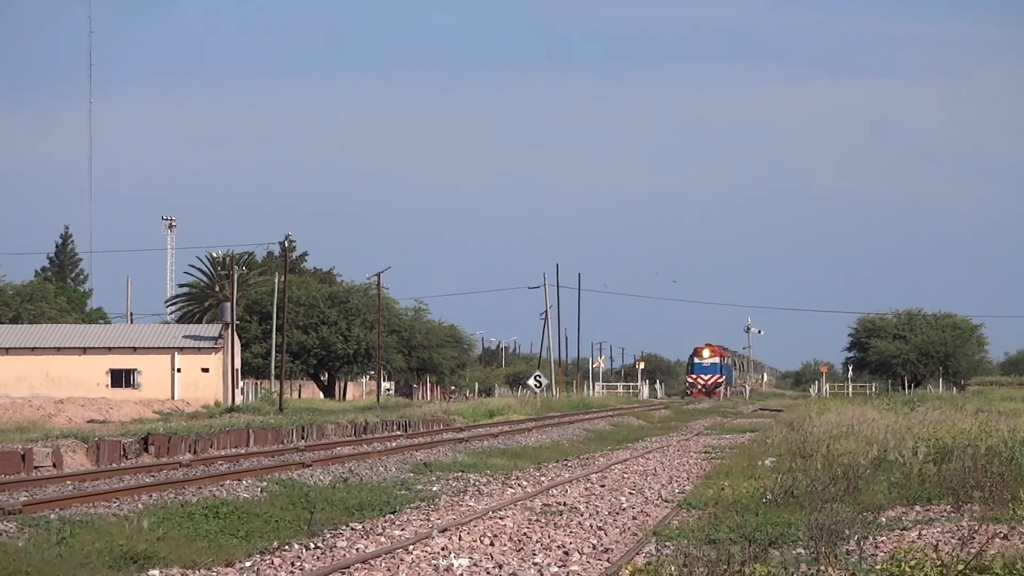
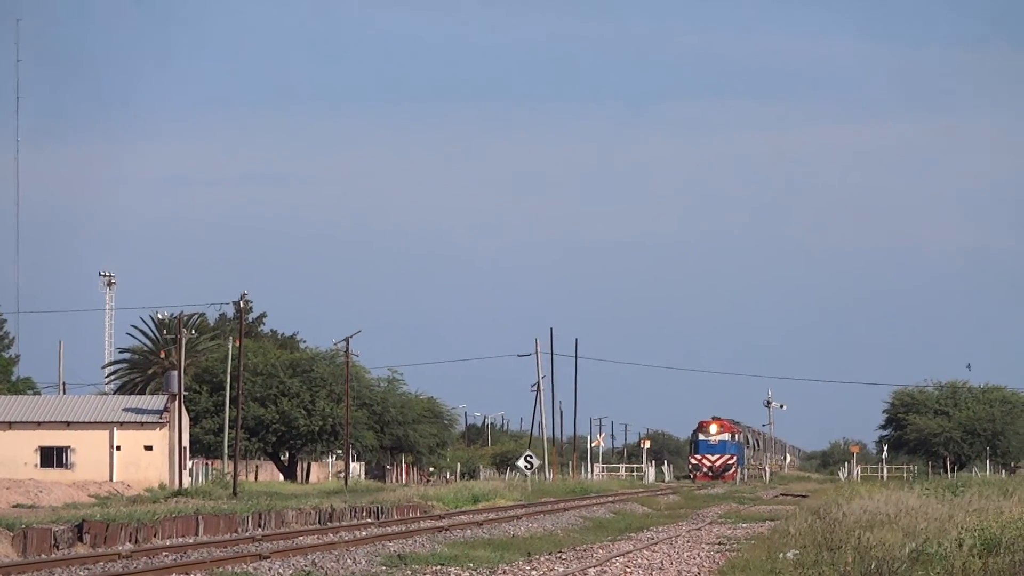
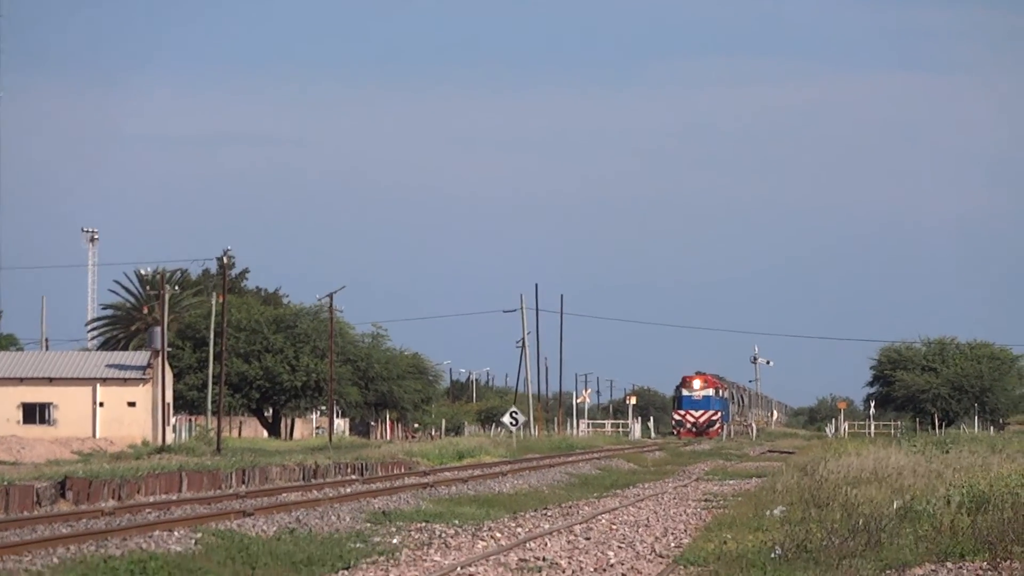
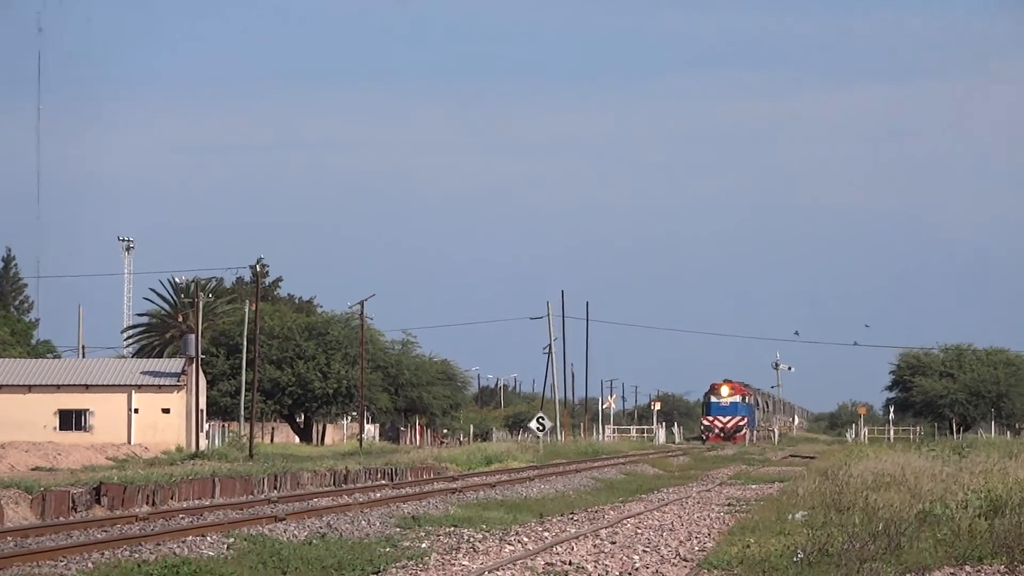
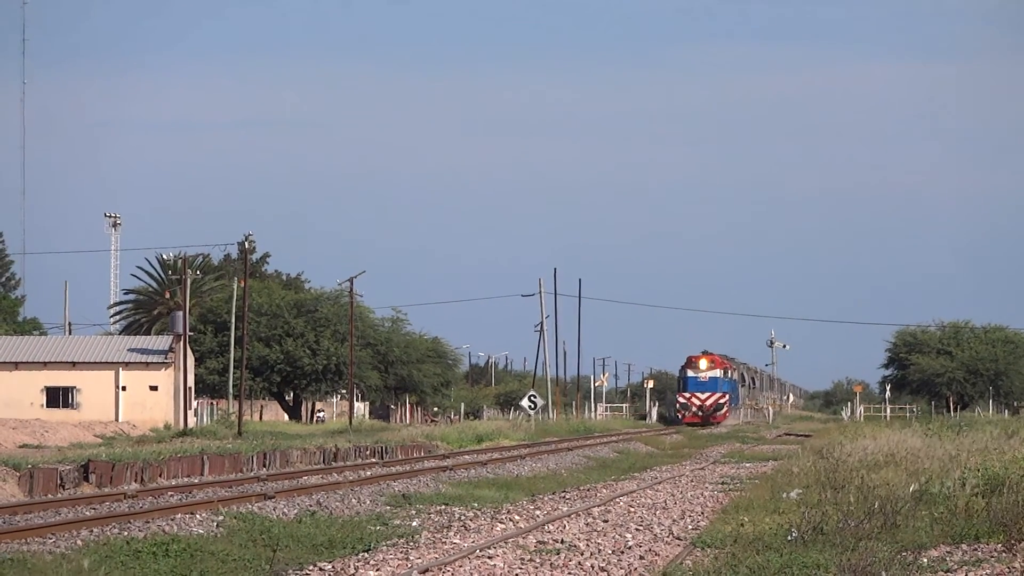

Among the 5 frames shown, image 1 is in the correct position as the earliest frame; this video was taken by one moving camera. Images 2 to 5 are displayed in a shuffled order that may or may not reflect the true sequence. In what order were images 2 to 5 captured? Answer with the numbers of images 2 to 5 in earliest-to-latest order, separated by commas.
4, 2, 3, 5
